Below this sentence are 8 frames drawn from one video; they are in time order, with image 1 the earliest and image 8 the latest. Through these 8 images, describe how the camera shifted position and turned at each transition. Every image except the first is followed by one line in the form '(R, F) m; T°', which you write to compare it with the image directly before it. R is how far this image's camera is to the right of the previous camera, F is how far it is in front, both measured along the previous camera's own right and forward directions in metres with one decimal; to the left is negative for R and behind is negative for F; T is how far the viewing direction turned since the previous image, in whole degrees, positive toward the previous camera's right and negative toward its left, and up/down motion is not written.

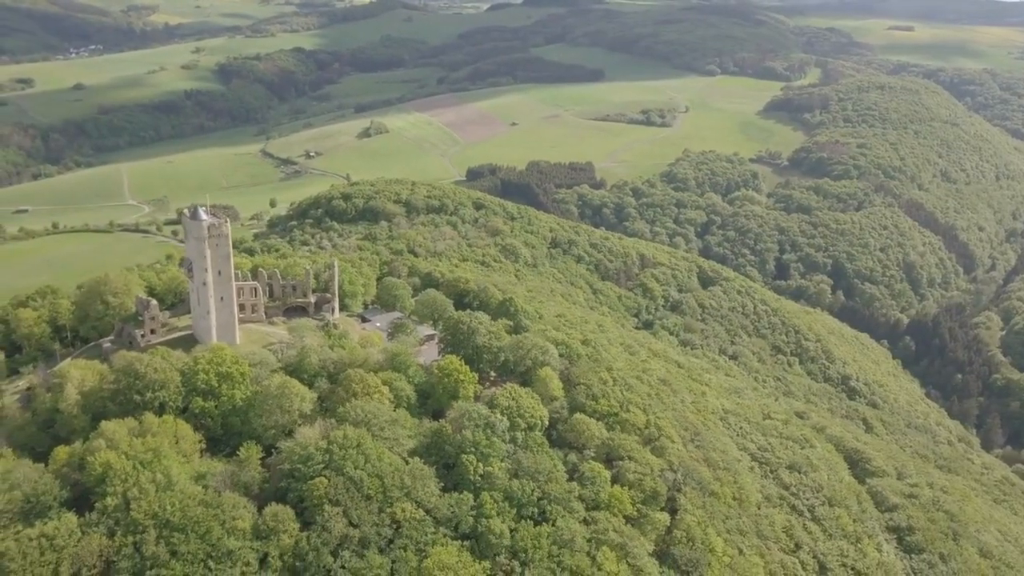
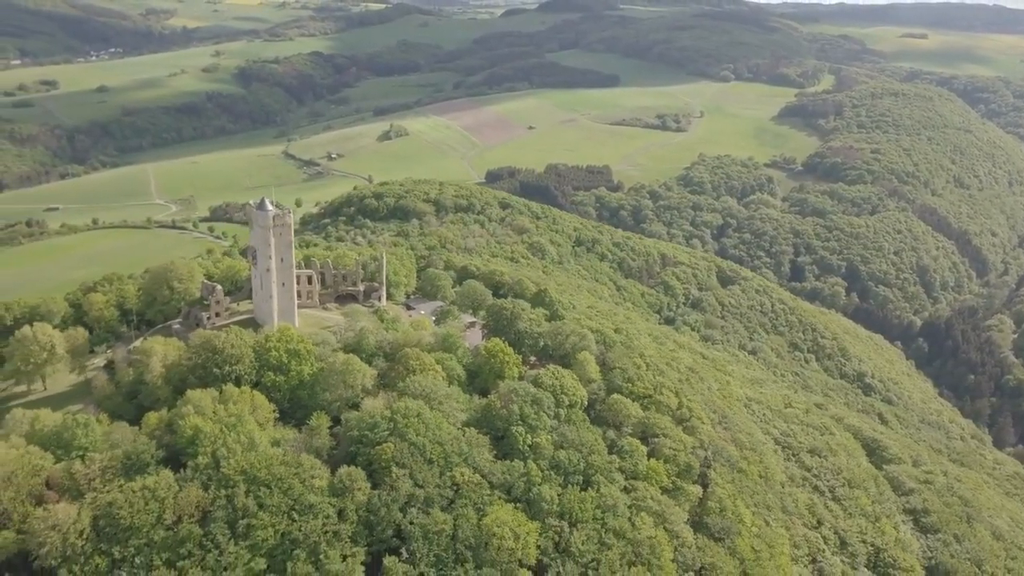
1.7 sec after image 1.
(-2.4, -3.6) m; -1°
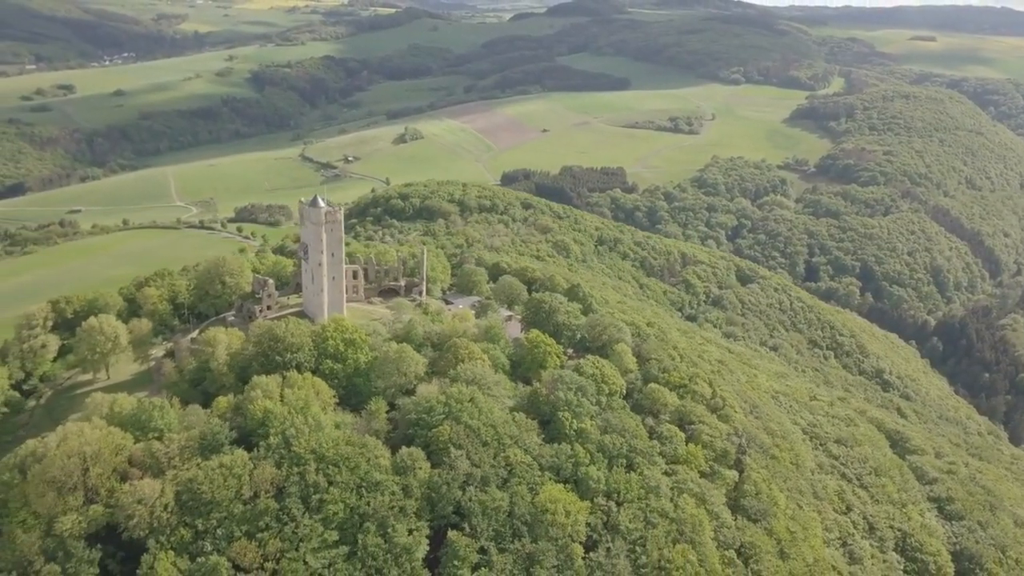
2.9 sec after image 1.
(-2.6, -2.3) m; 0°
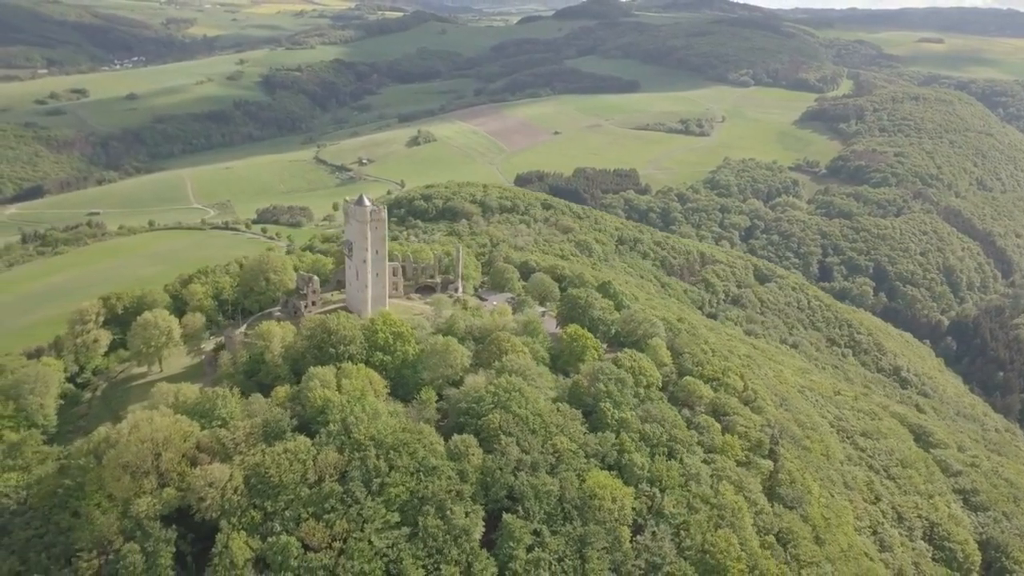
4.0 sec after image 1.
(-2.6, -1.8) m; 0°
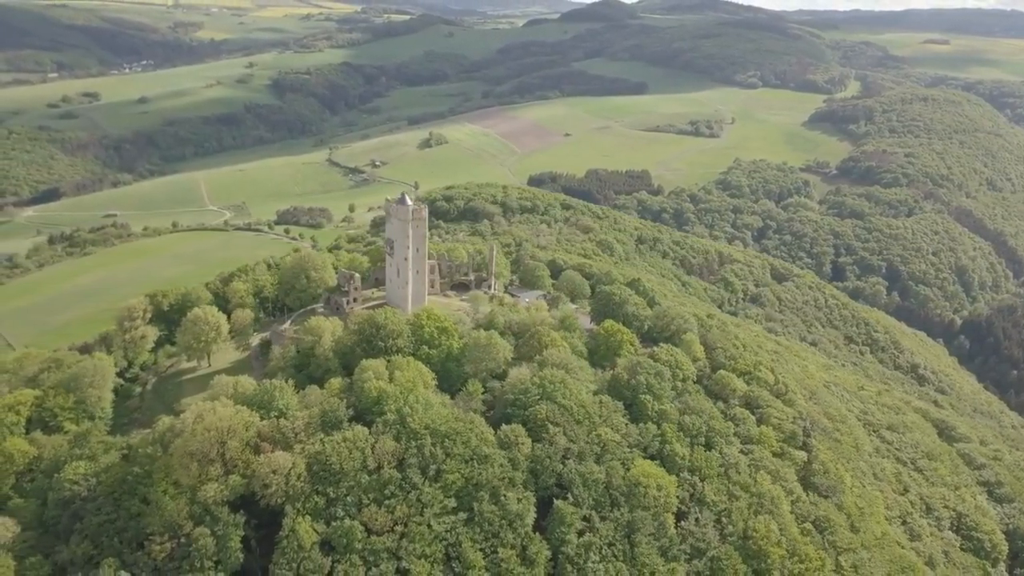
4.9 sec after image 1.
(-2.7, -1.6) m; 0°
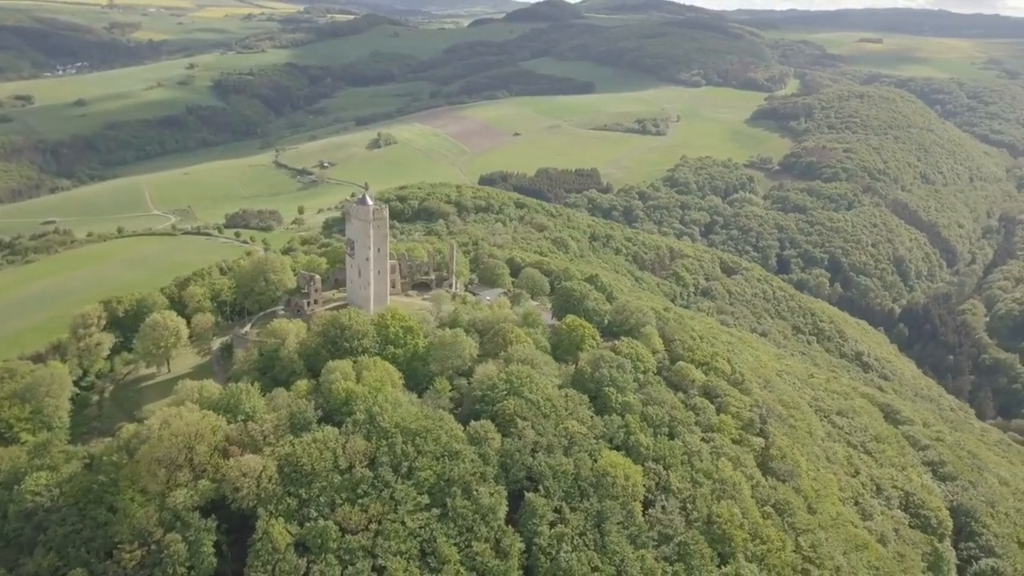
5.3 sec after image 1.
(-0.9, -0.7) m; +4°
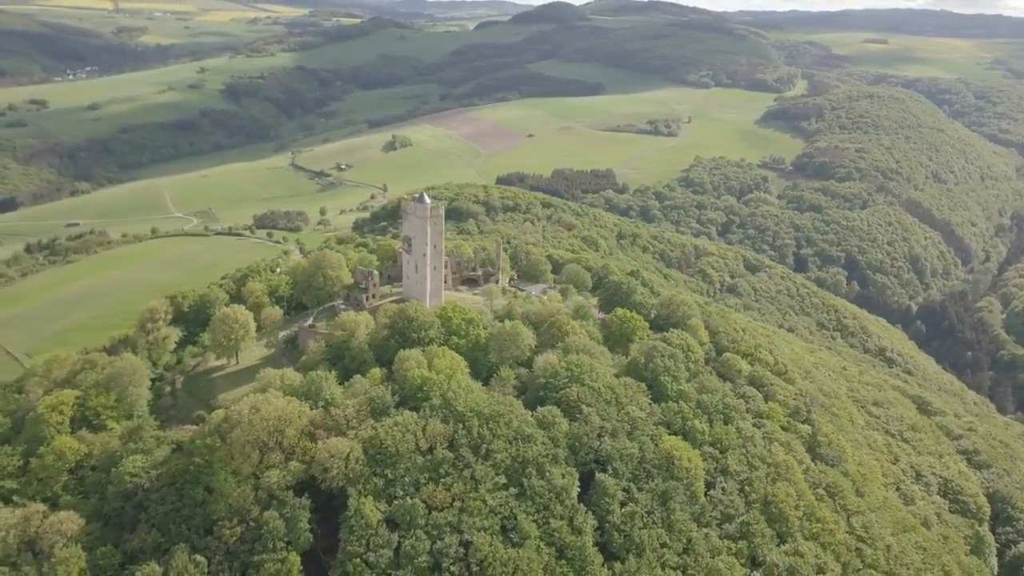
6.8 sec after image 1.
(-4.1, -2.2) m; 0°
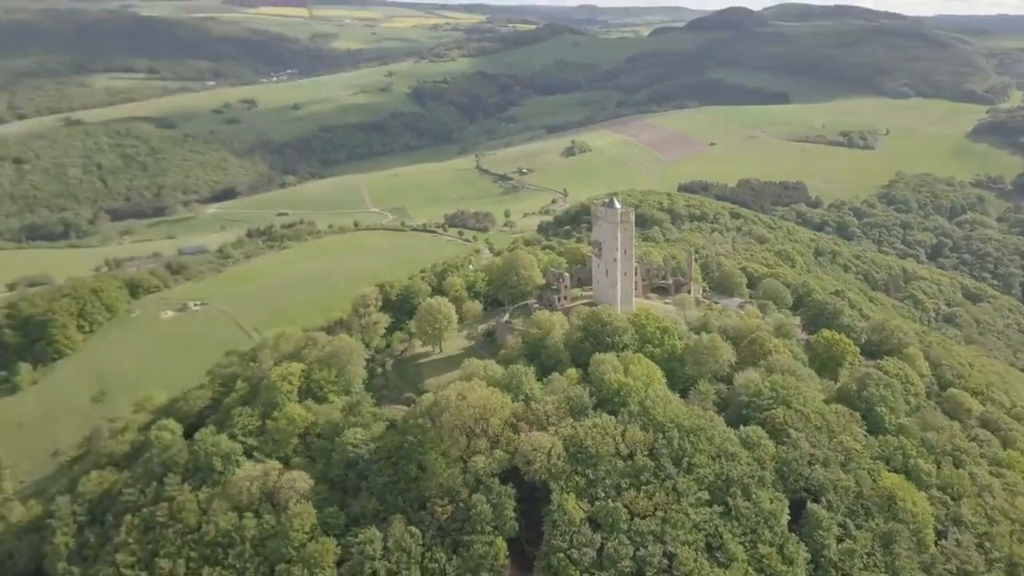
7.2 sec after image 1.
(-2.7, -0.8) m; -12°
